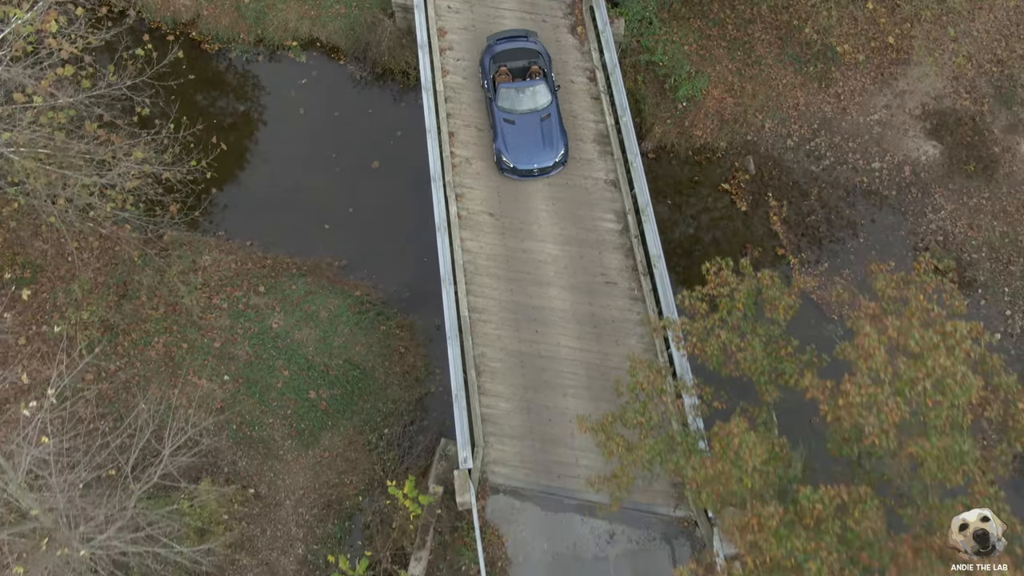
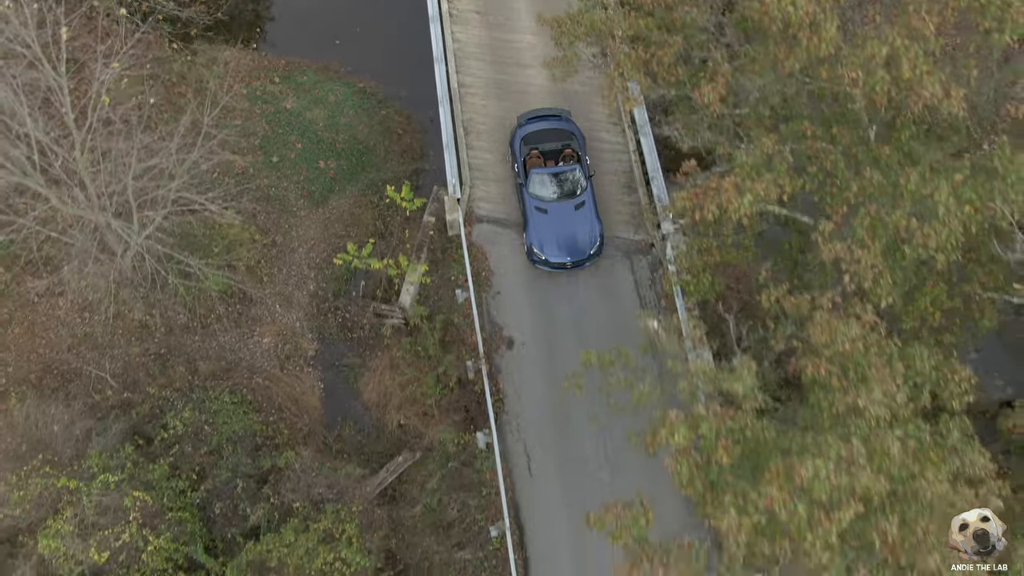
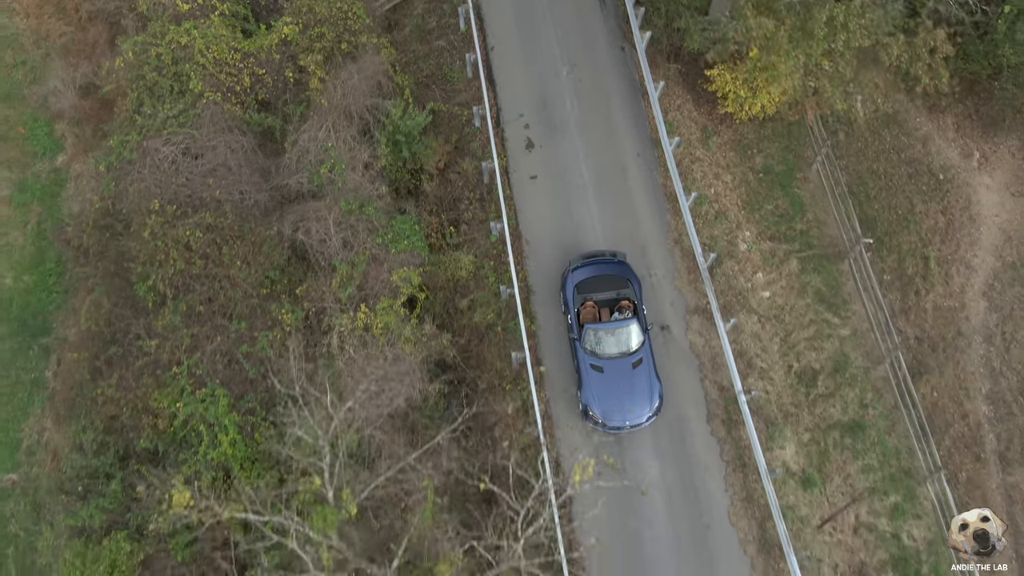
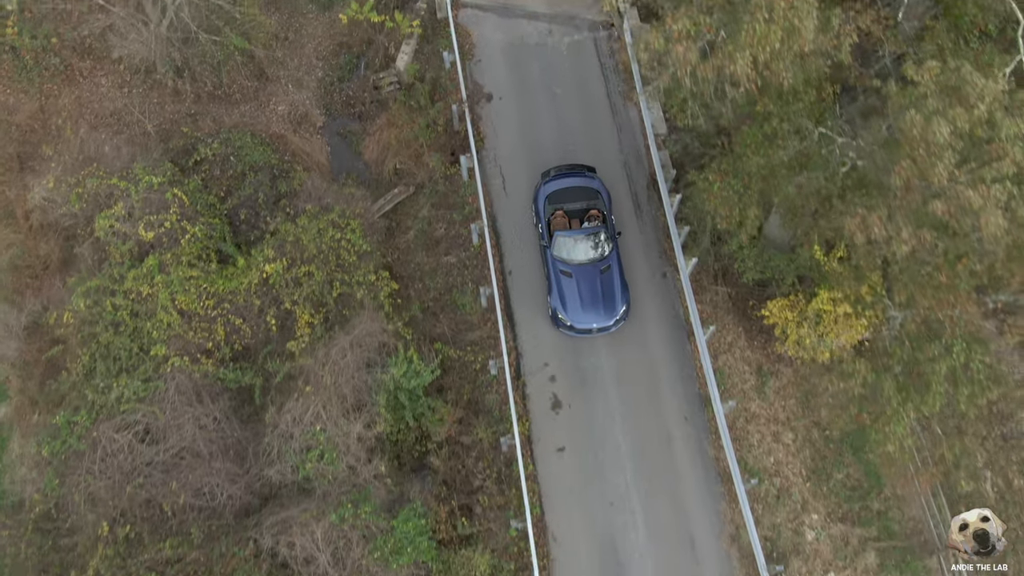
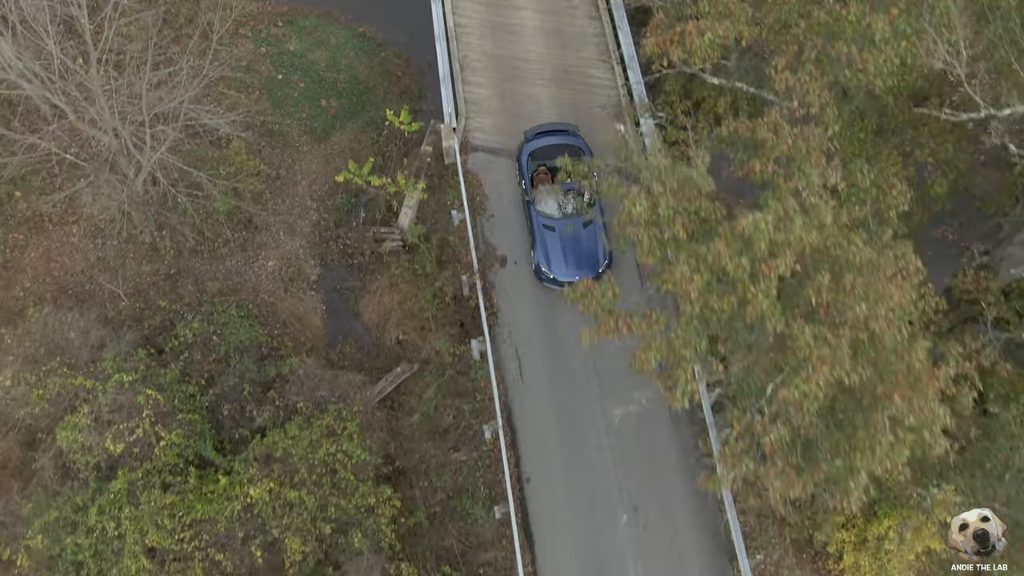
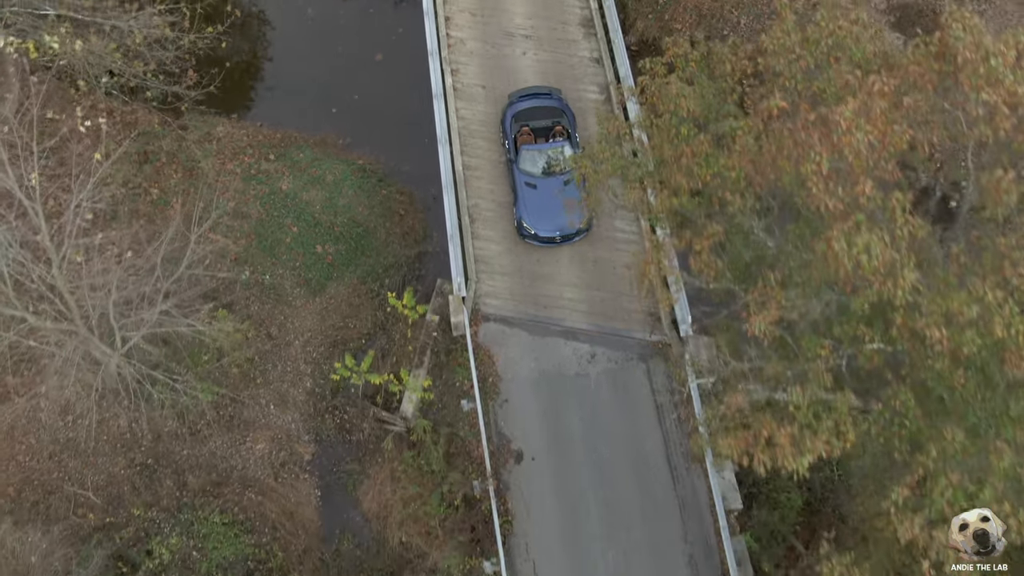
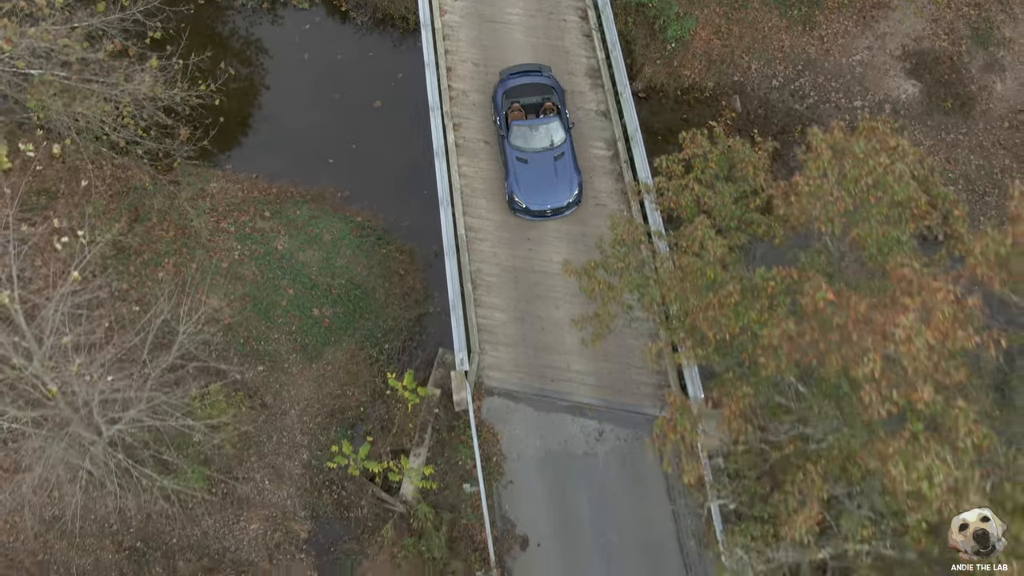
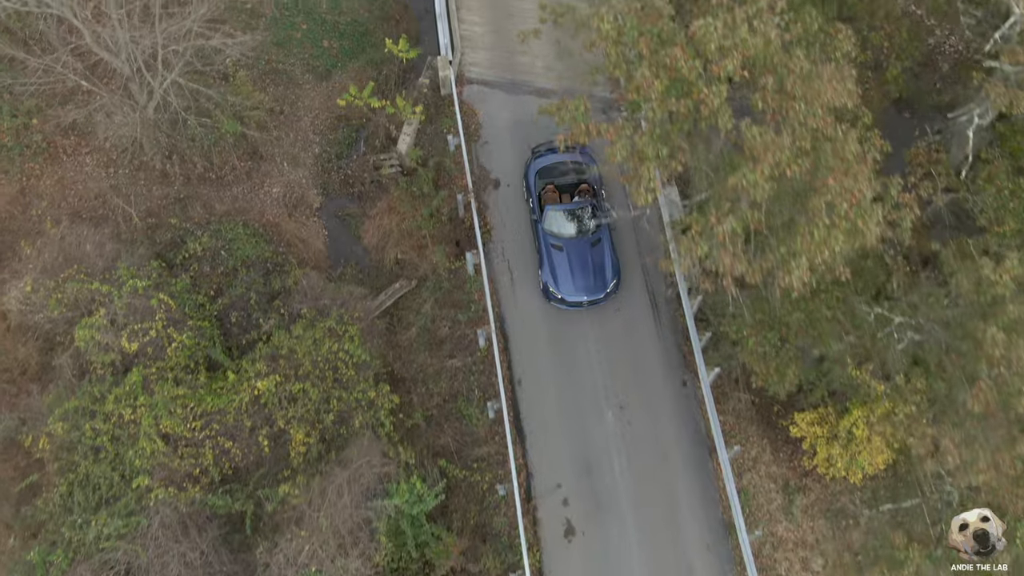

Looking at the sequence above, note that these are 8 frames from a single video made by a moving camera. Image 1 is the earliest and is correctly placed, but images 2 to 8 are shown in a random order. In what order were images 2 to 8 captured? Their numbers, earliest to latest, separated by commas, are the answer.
7, 6, 2, 5, 8, 4, 3
